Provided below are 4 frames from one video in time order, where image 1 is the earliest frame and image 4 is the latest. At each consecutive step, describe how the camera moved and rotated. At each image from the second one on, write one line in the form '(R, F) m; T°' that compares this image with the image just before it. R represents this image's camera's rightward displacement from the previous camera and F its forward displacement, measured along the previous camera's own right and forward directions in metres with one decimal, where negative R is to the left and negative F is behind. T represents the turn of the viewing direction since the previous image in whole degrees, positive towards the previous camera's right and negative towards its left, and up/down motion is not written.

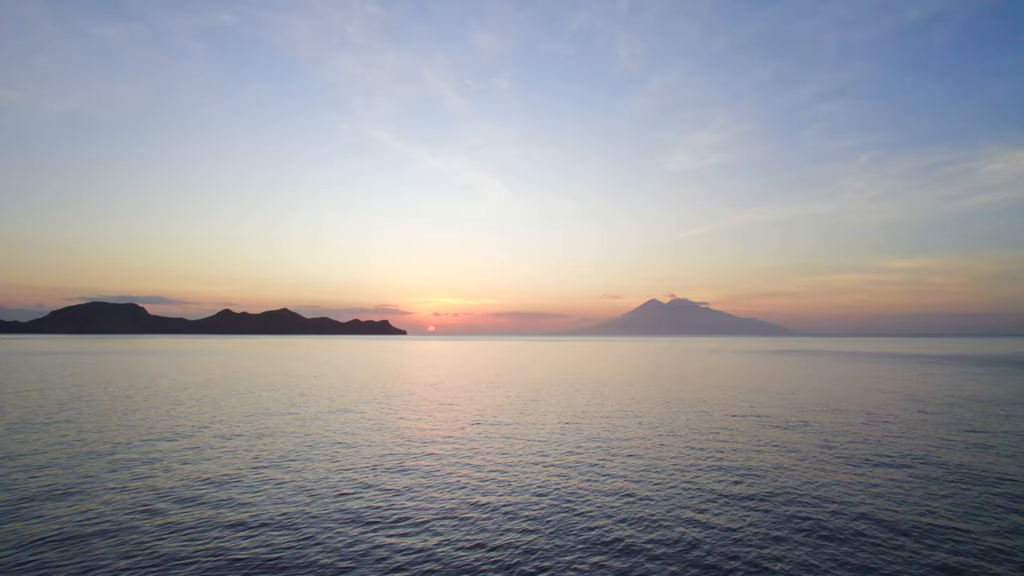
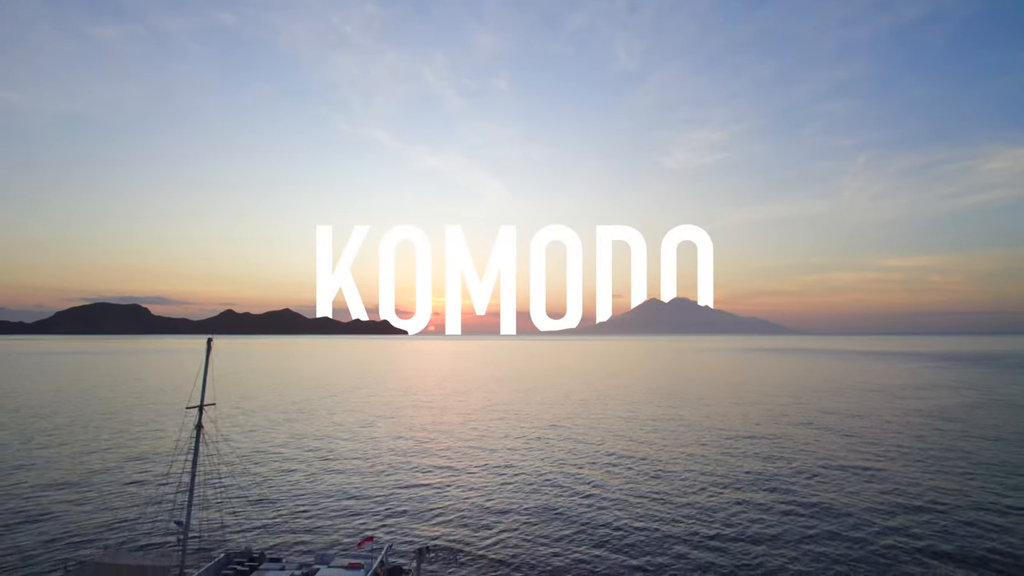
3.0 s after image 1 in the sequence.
(-0.7, -0.9) m; 0°
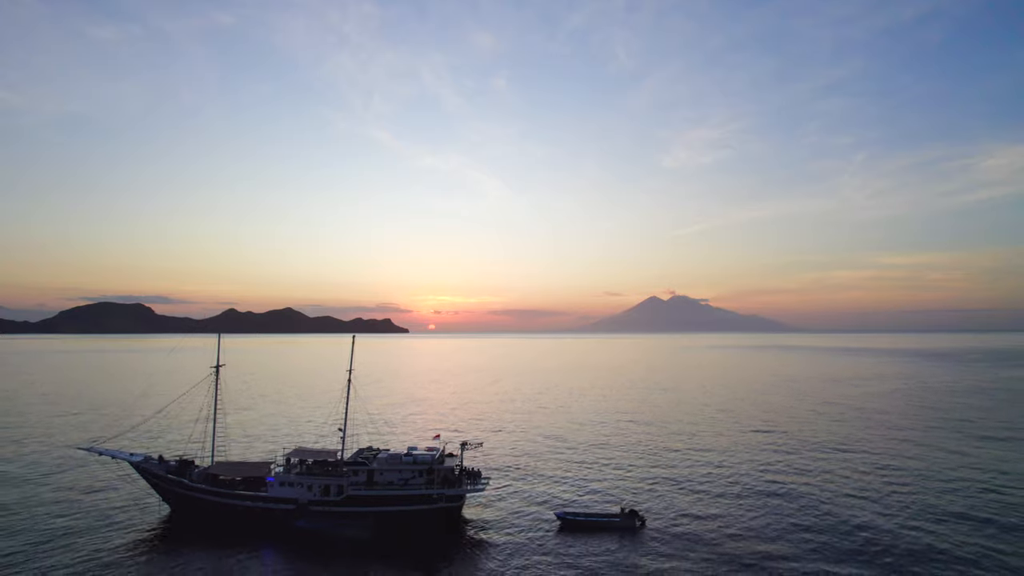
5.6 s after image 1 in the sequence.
(+0.1, -1.5) m; 0°
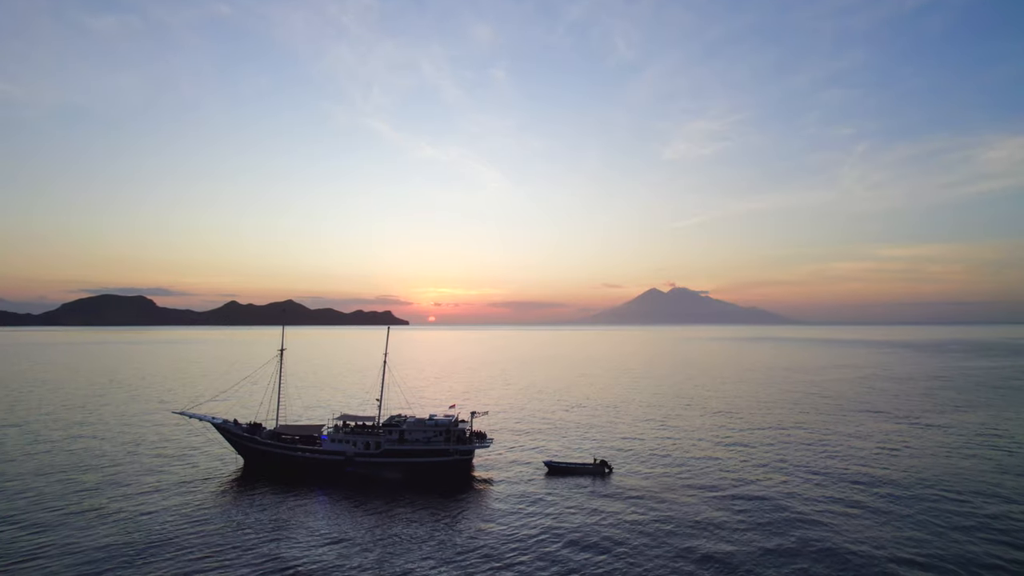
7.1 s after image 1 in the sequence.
(0.0, -1.3) m; 0°
